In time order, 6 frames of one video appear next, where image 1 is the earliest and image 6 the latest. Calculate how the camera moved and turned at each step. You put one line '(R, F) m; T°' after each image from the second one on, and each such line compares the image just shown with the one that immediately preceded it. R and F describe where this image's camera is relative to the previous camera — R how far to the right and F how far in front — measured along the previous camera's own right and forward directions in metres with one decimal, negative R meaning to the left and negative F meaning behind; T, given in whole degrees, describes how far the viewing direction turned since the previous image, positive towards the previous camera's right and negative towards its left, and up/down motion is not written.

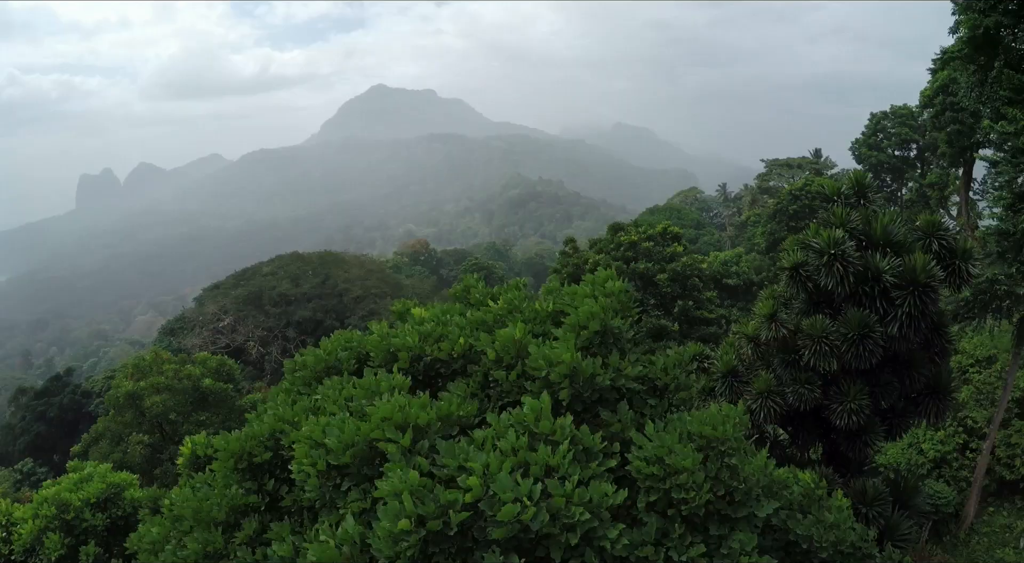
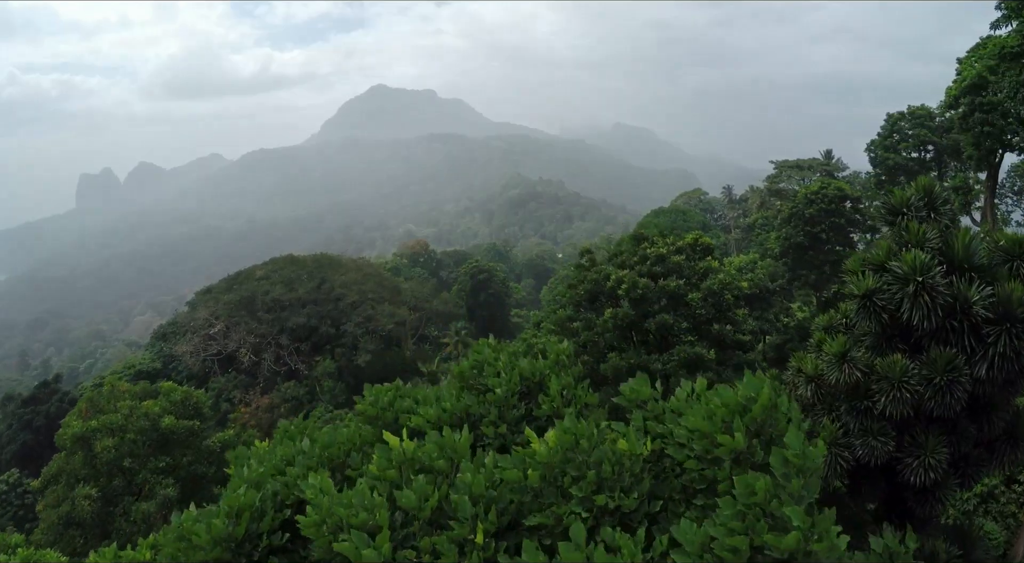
(-0.1, +1.0) m; 0°
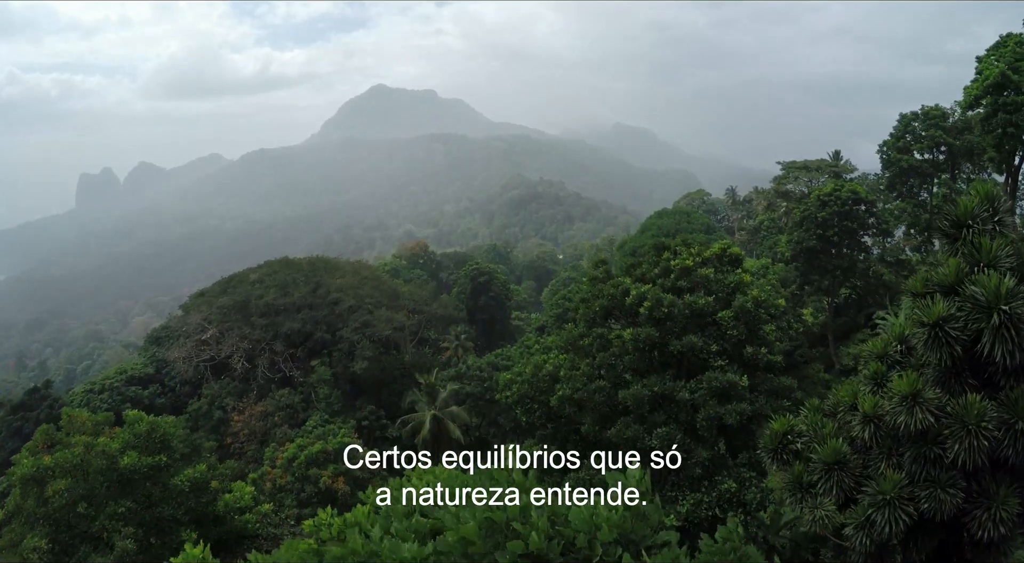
(-0.1, +0.7) m; 0°
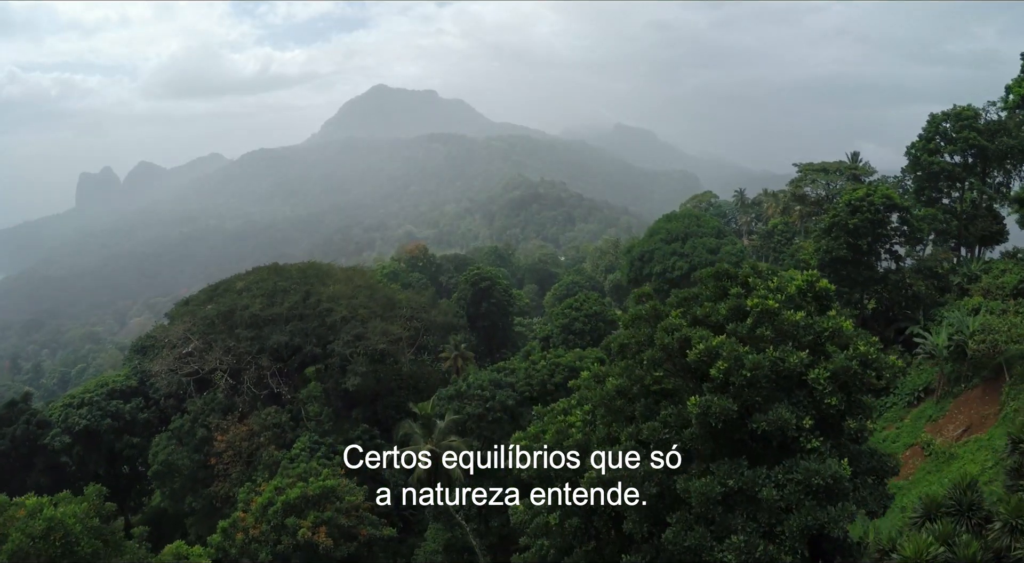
(-0.1, +1.6) m; 0°
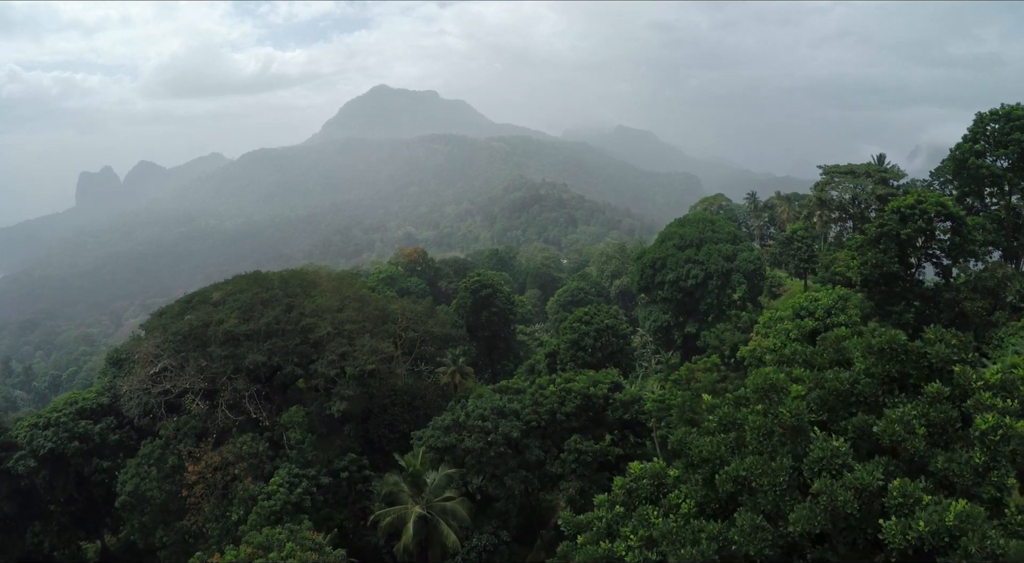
(-0.2, +2.1) m; 0°
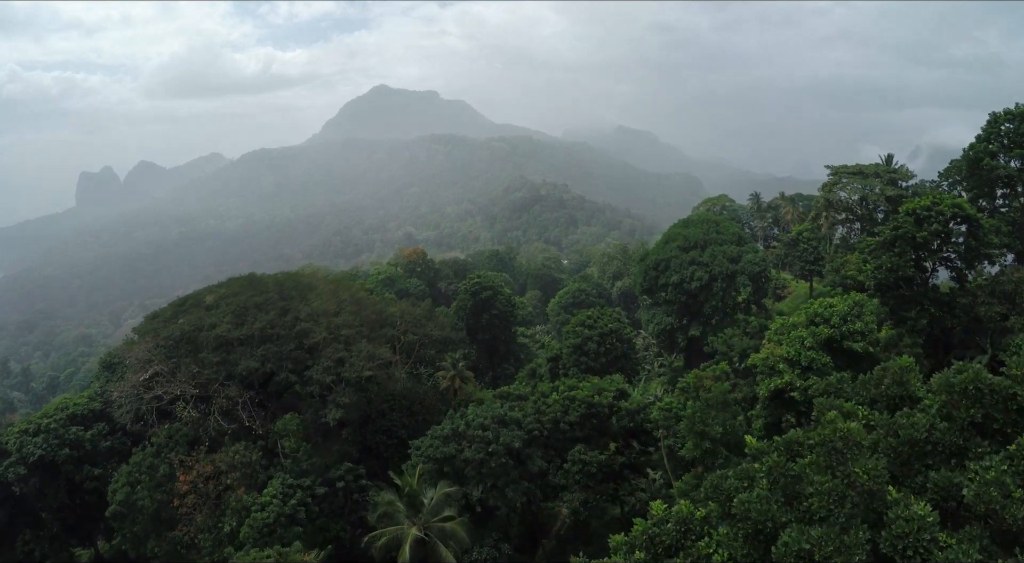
(0.0, +0.6) m; 0°
